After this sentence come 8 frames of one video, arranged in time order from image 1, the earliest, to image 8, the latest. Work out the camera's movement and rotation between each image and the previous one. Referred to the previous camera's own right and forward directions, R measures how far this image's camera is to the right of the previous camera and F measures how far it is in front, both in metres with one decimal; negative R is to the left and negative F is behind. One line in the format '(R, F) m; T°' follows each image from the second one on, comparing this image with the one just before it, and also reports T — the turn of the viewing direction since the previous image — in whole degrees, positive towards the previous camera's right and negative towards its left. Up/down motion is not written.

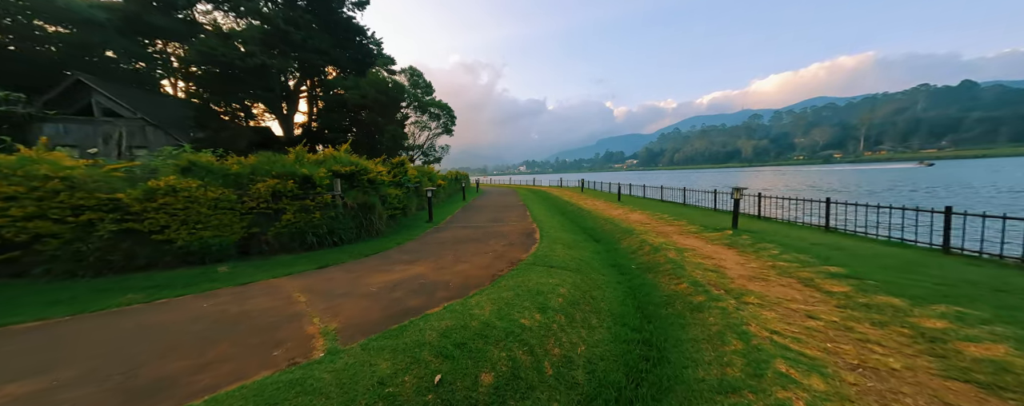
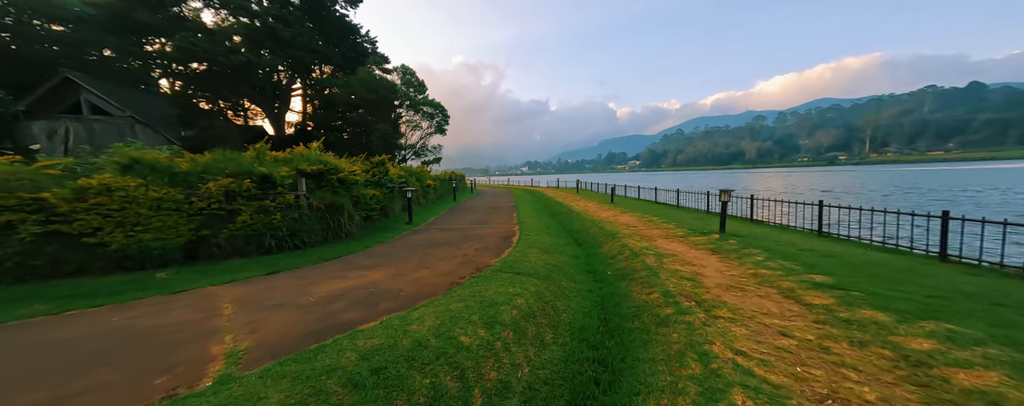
(+0.7, +0.4) m; 0°
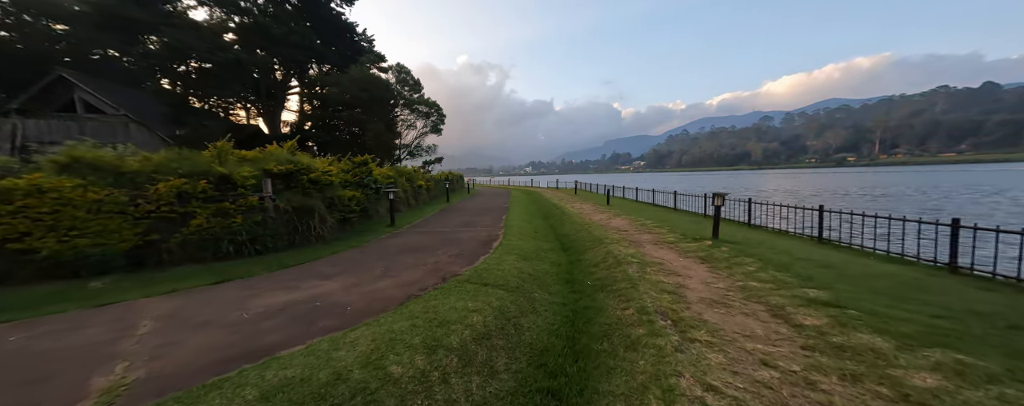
(+0.6, +0.4) m; -1°
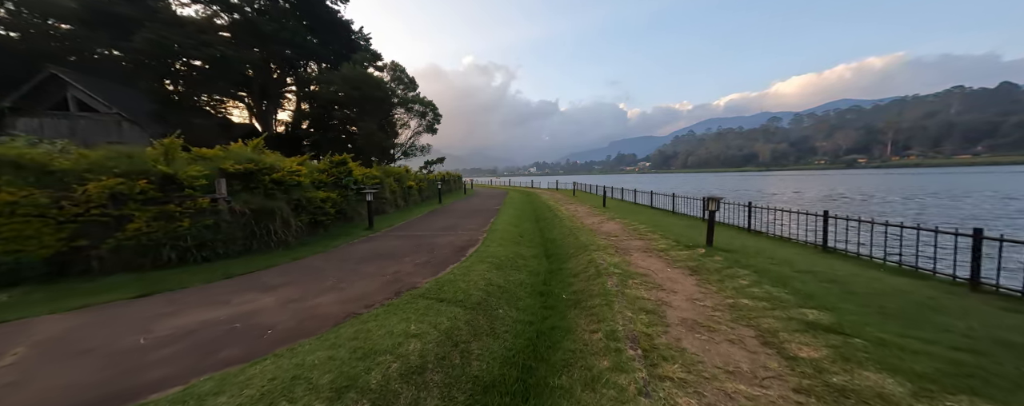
(+0.7, +0.6) m; -1°
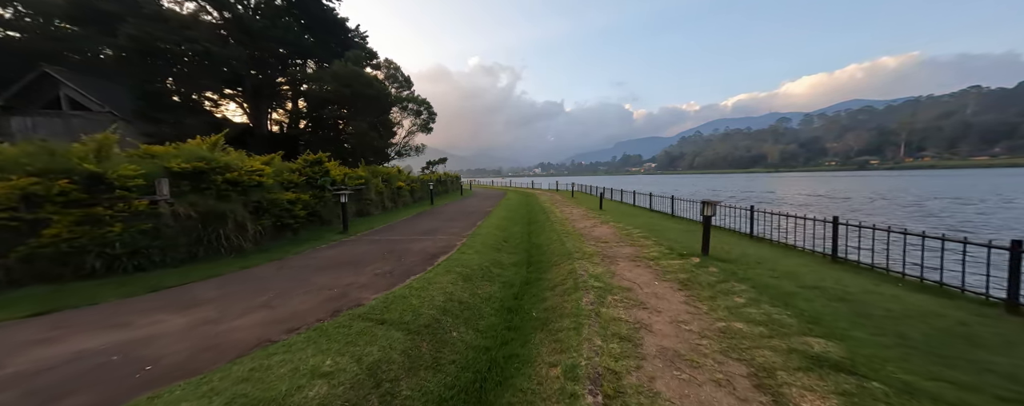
(+0.7, +0.7) m; -1°
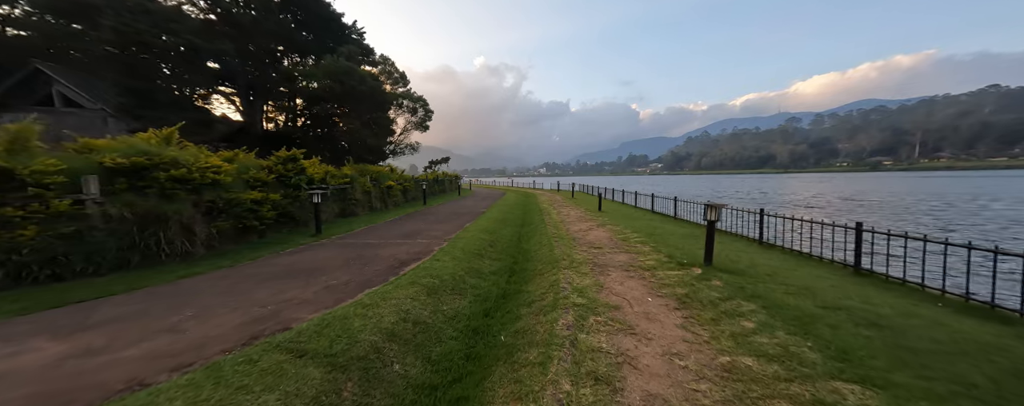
(+0.5, +0.8) m; -1°
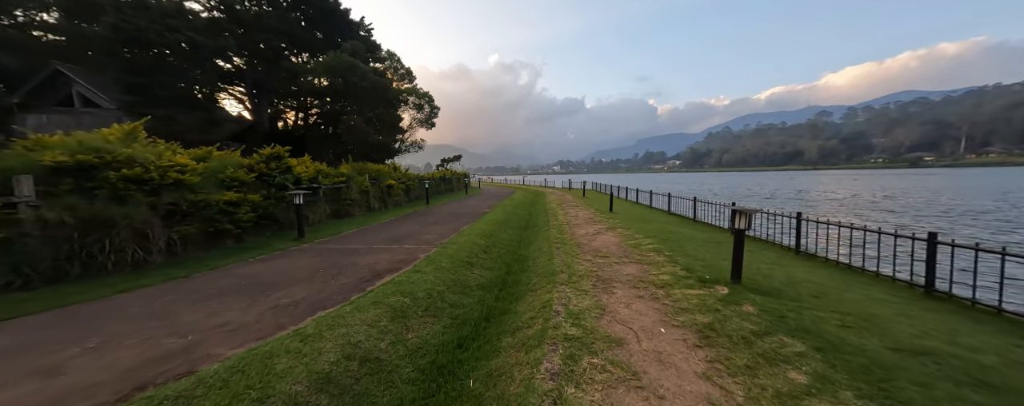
(+0.5, +0.9) m; -3°
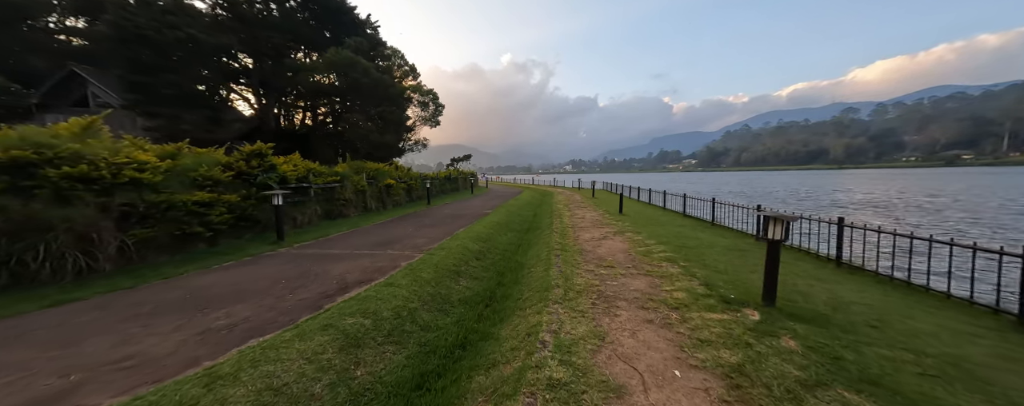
(+0.4, +0.8) m; -2°
